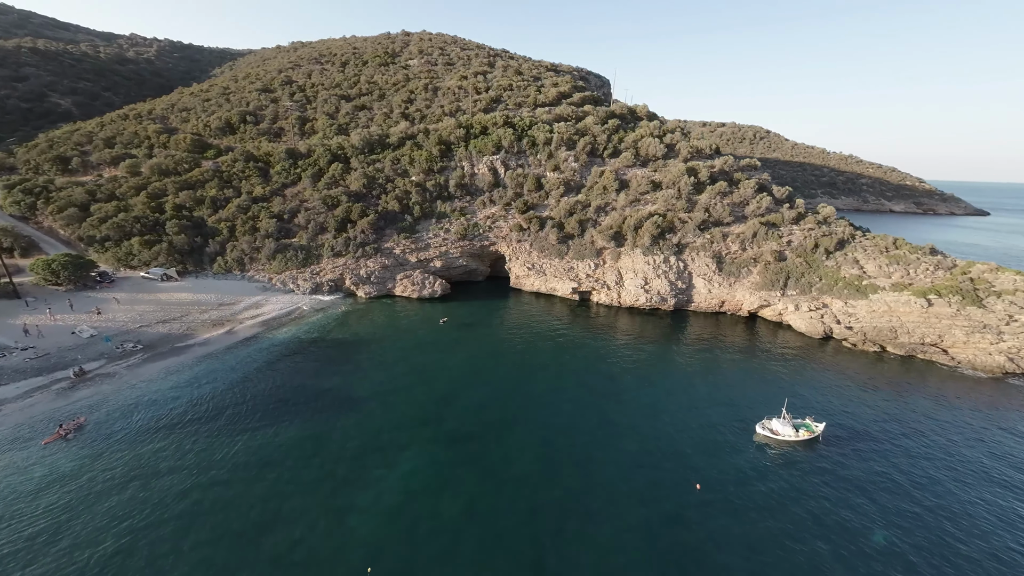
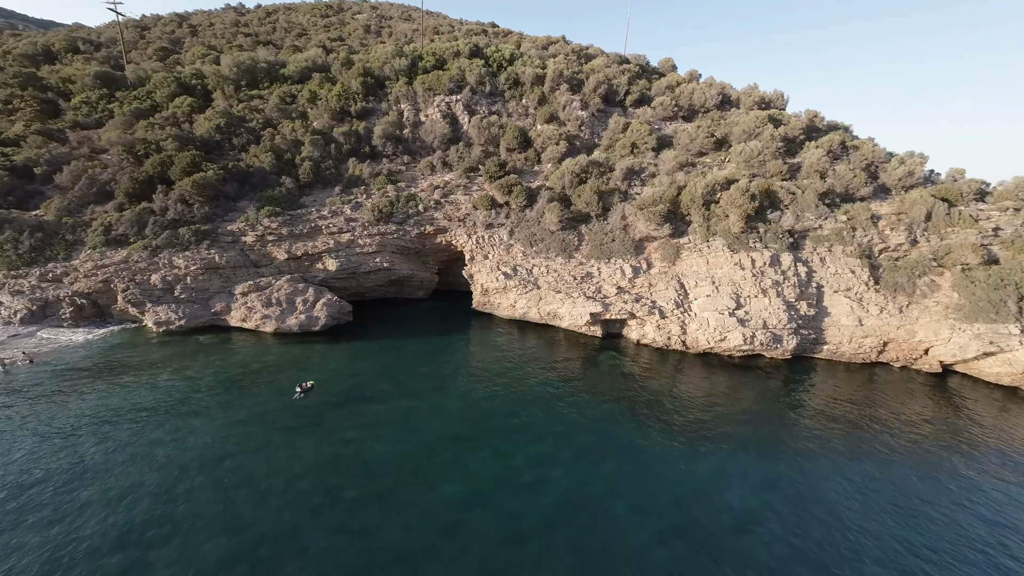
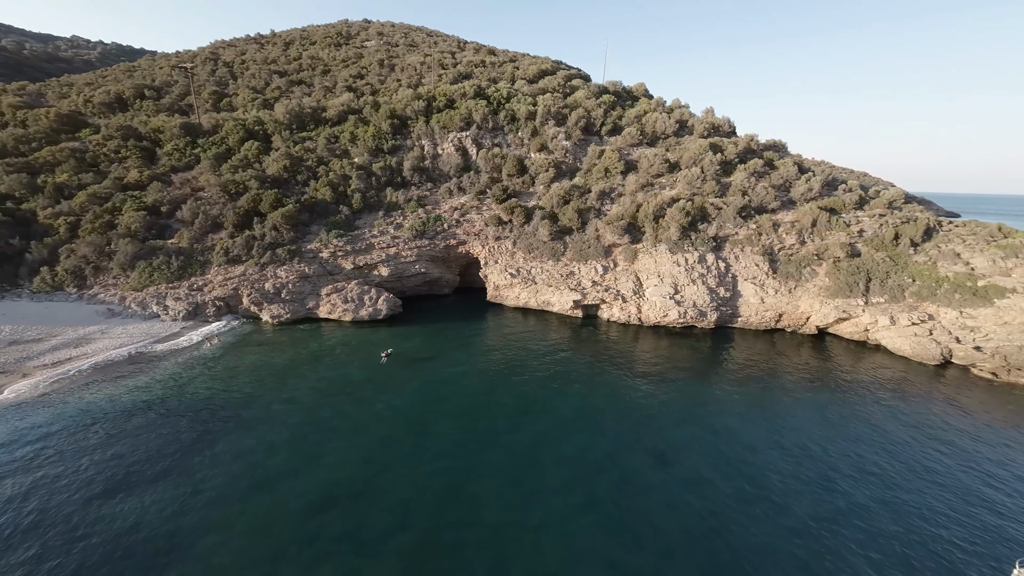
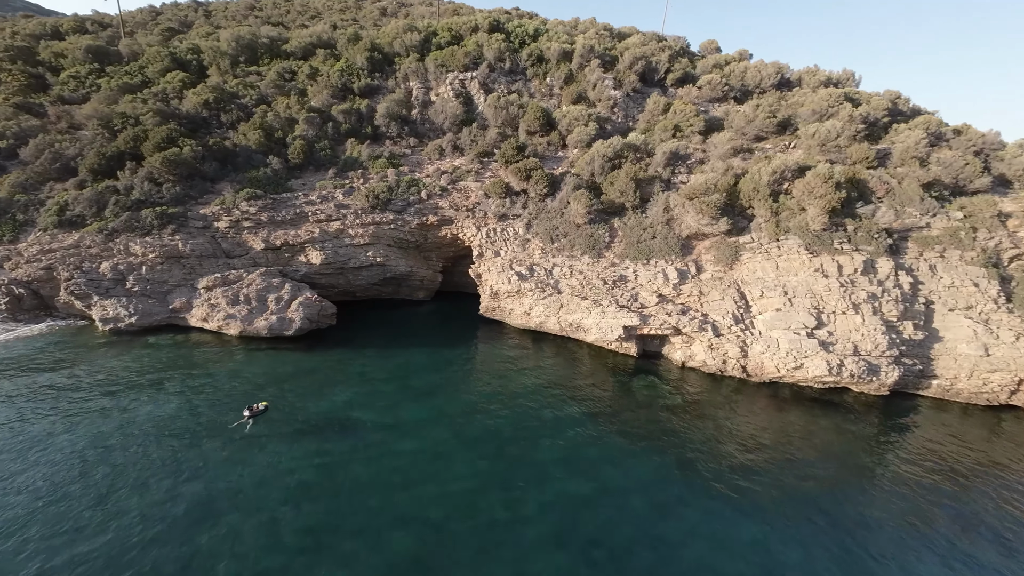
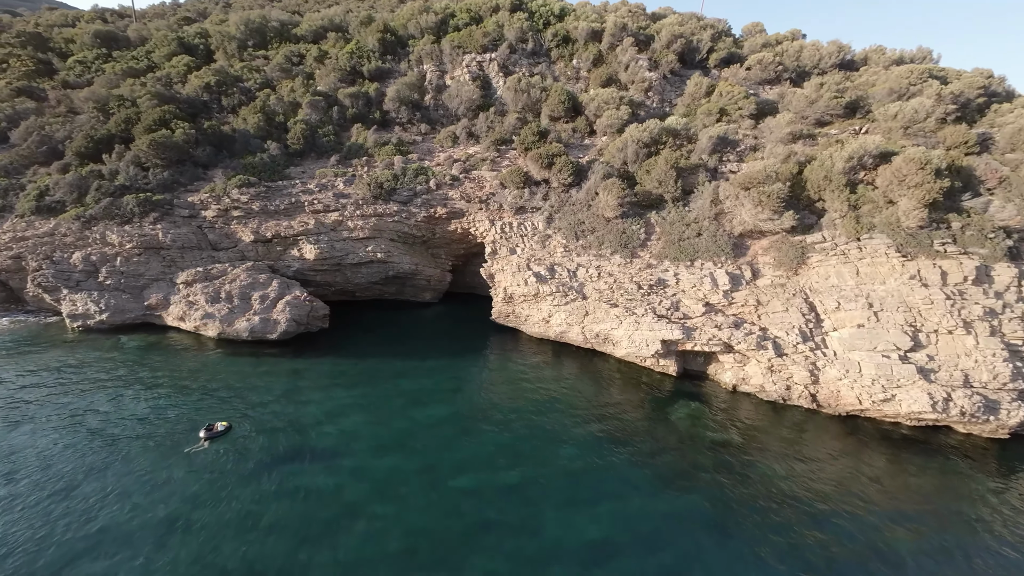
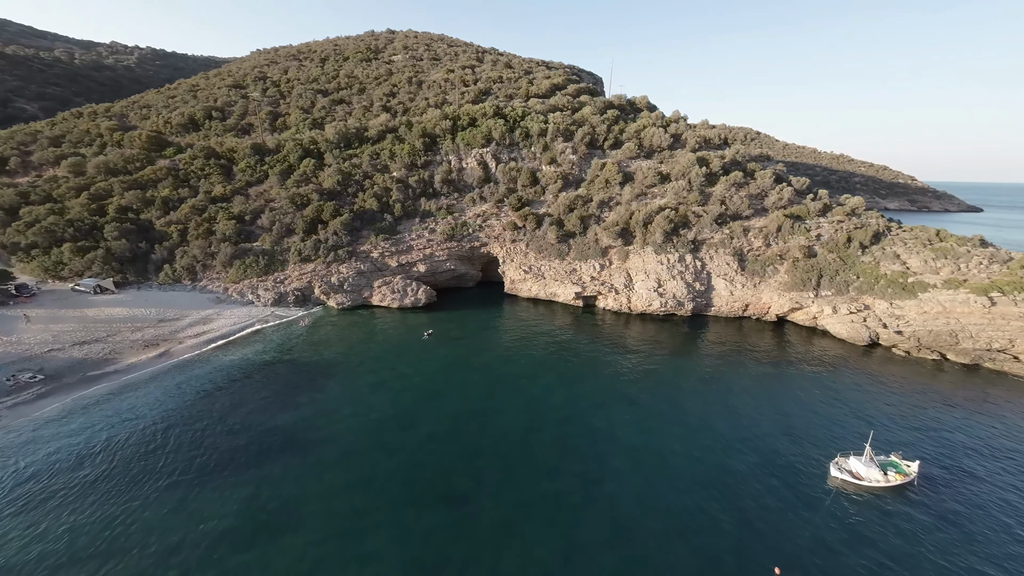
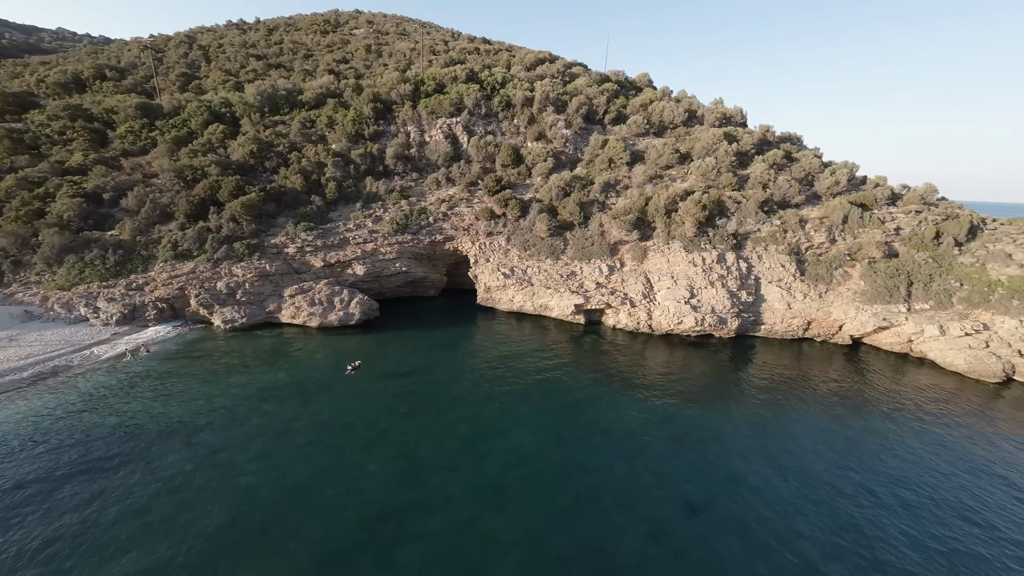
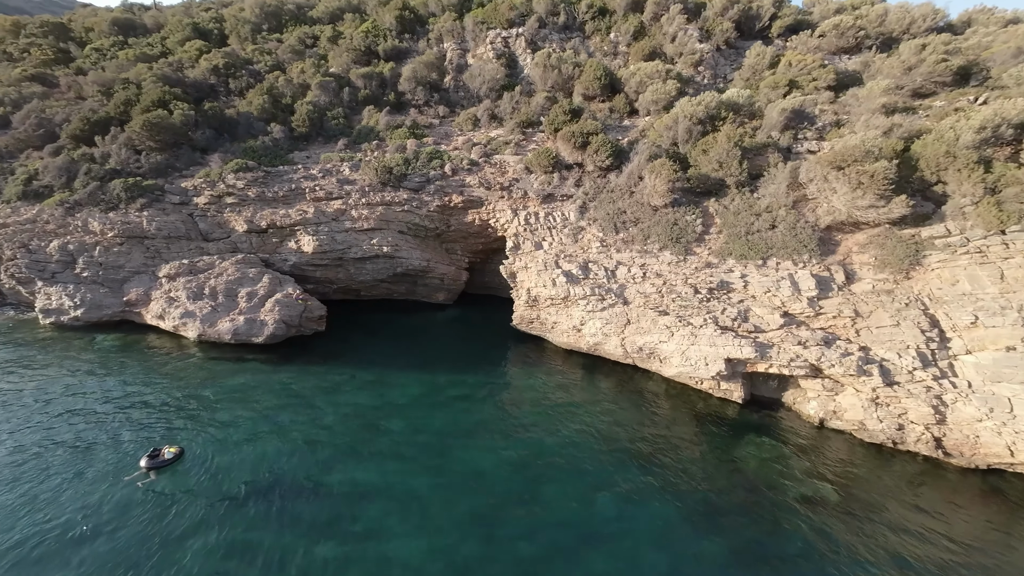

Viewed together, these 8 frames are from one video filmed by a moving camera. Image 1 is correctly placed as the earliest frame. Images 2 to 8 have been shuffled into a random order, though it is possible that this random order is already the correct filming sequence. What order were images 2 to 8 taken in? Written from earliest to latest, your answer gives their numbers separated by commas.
6, 3, 7, 2, 4, 5, 8
